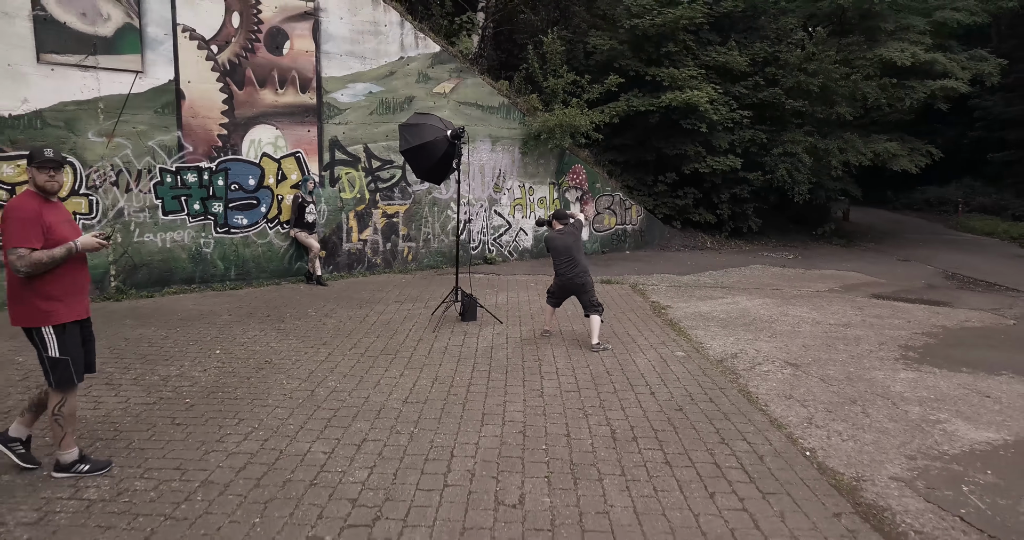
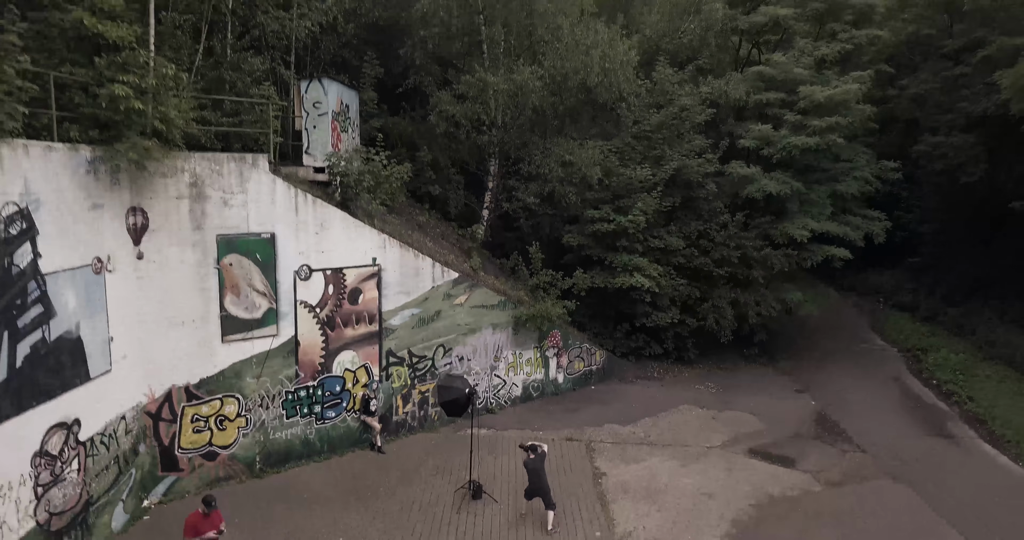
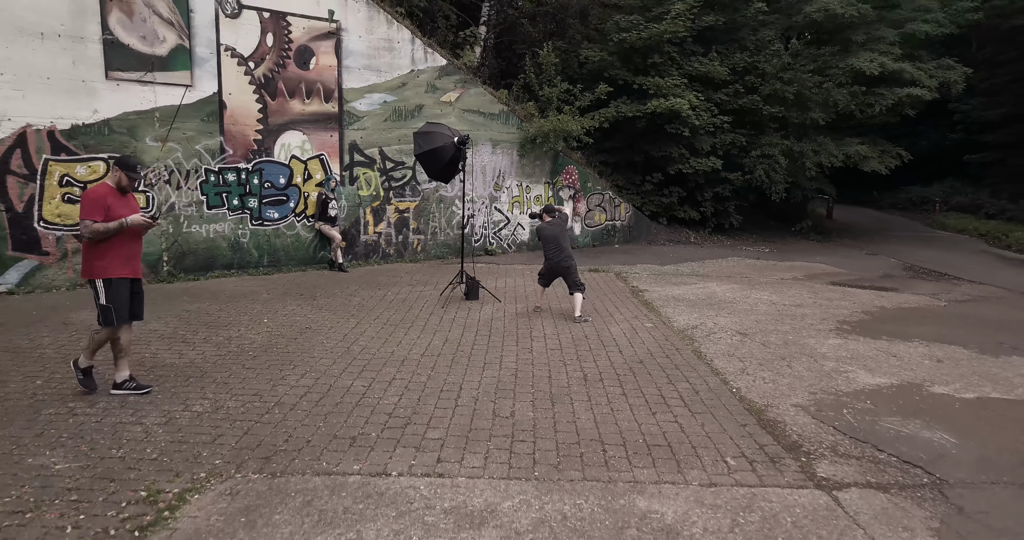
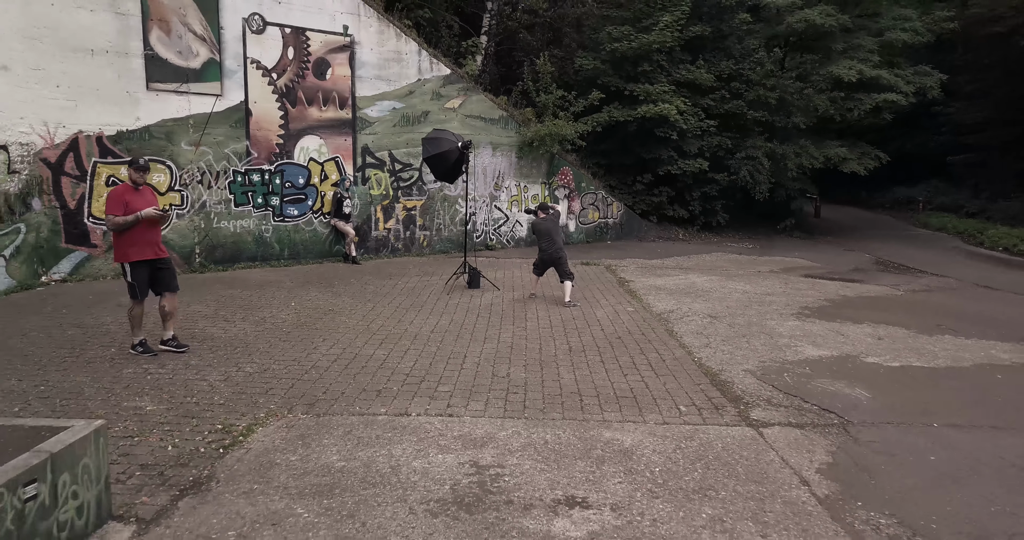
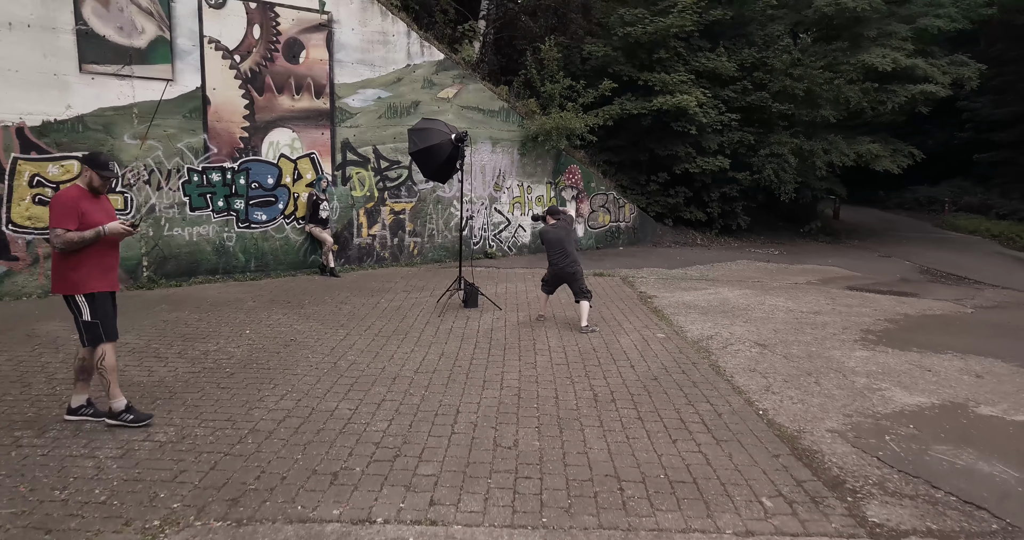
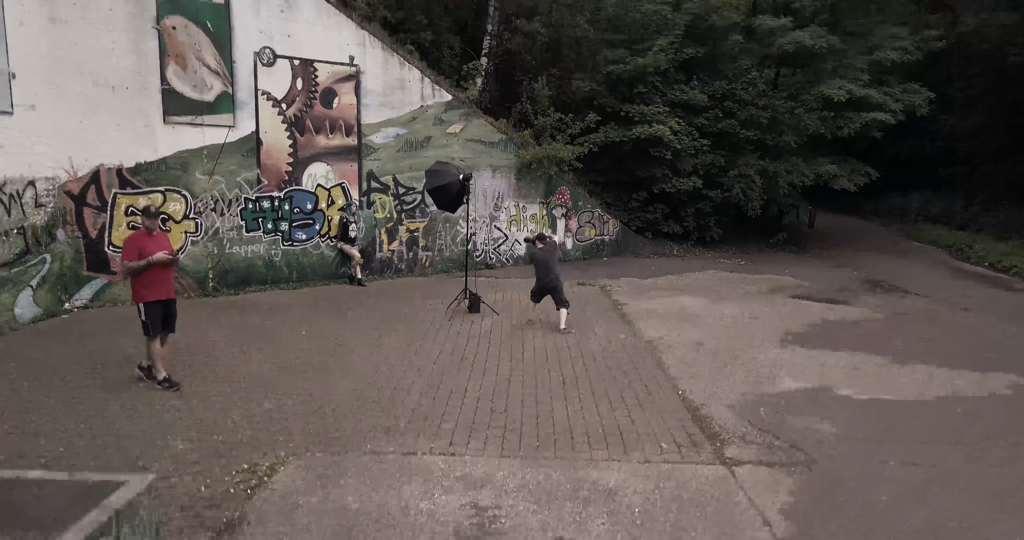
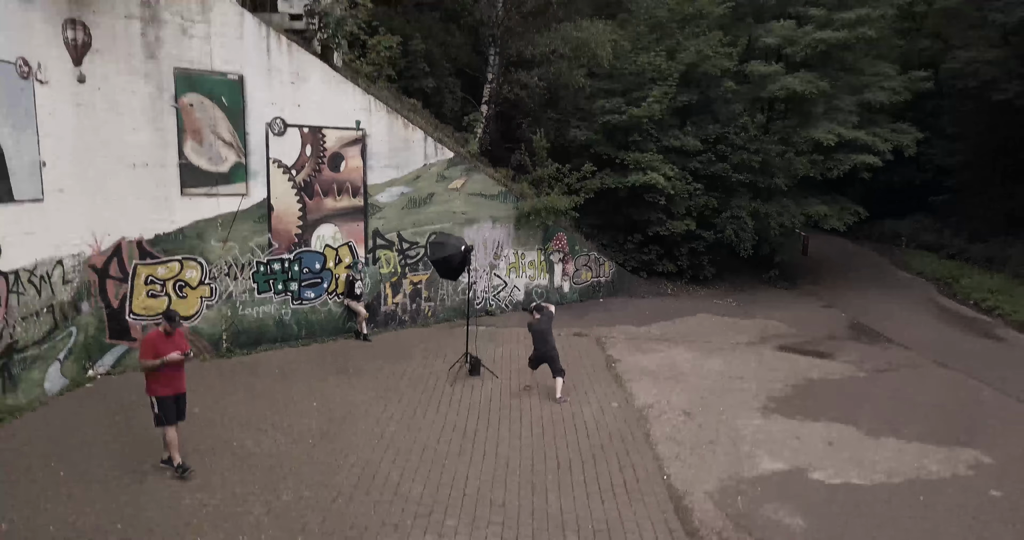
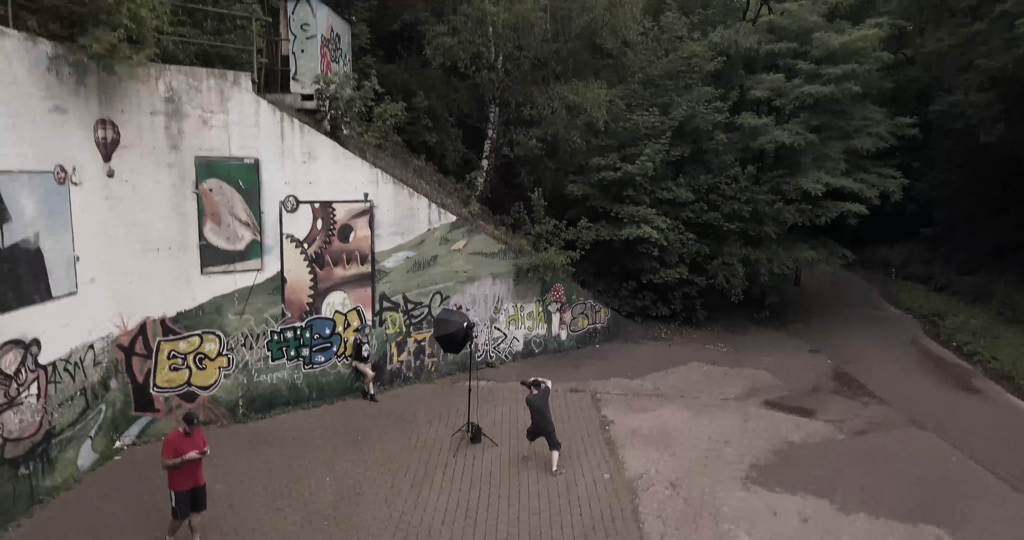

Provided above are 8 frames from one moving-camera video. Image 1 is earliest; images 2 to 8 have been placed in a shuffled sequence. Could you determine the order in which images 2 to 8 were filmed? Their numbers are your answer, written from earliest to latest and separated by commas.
5, 3, 4, 6, 7, 8, 2
